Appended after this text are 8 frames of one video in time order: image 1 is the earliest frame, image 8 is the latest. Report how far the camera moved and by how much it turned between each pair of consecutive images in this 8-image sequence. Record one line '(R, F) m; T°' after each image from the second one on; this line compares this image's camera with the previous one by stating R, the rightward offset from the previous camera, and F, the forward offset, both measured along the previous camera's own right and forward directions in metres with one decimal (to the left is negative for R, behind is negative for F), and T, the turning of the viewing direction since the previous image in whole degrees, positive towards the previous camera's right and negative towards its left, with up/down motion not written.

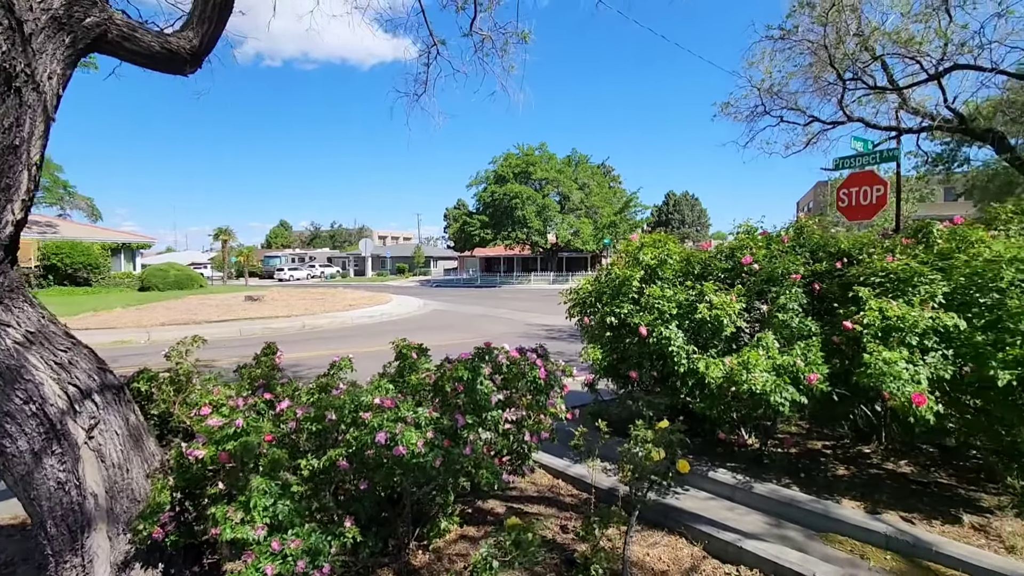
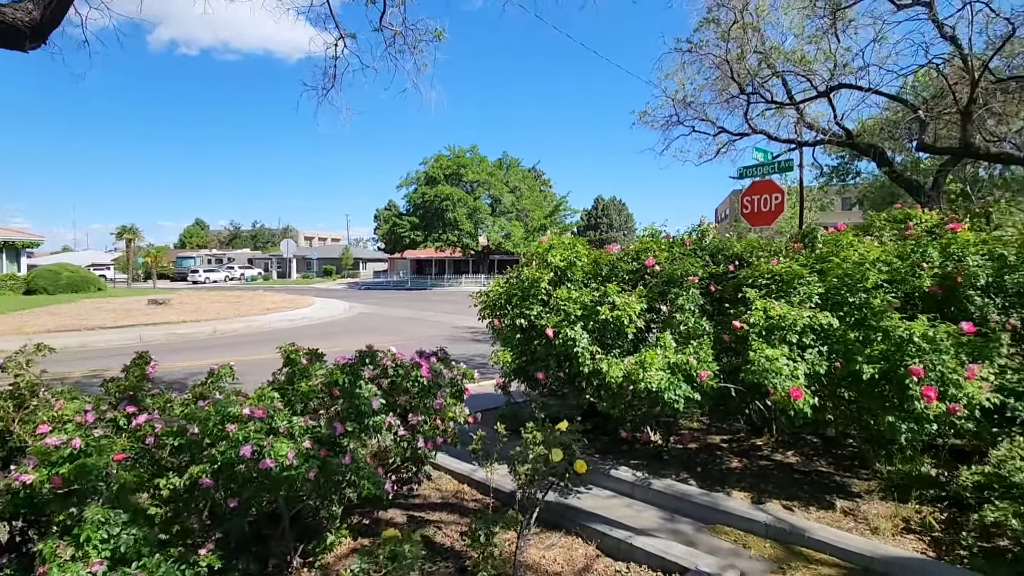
(+0.2, 0.0) m; +7°
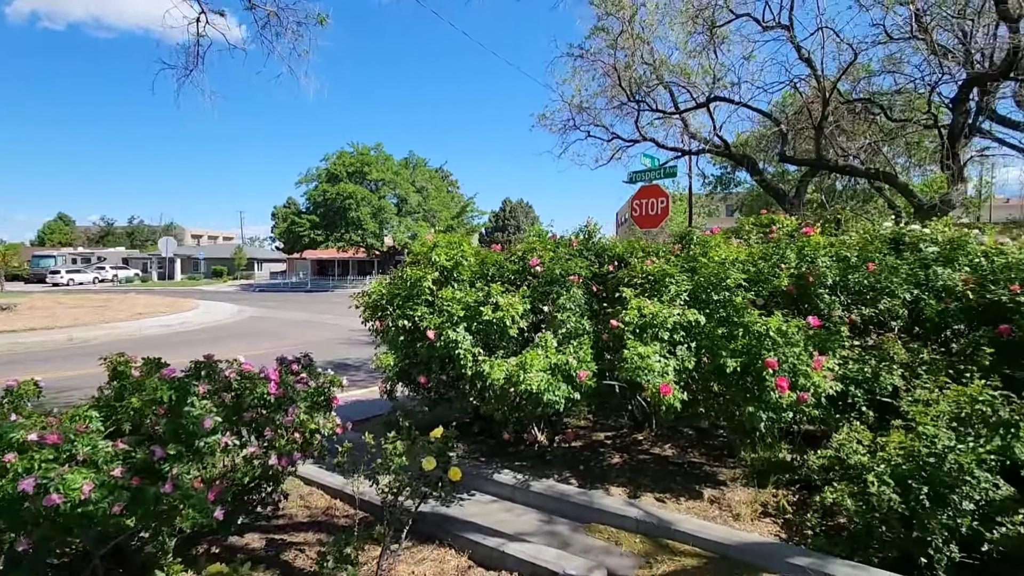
(+0.2, +0.1) m; +10°
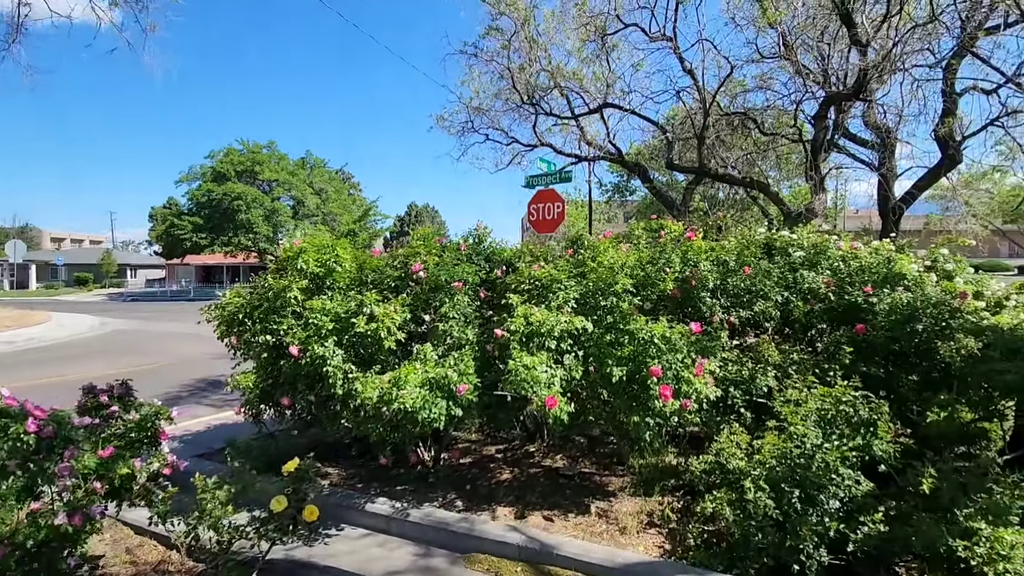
(+0.2, +0.3) m; +10°
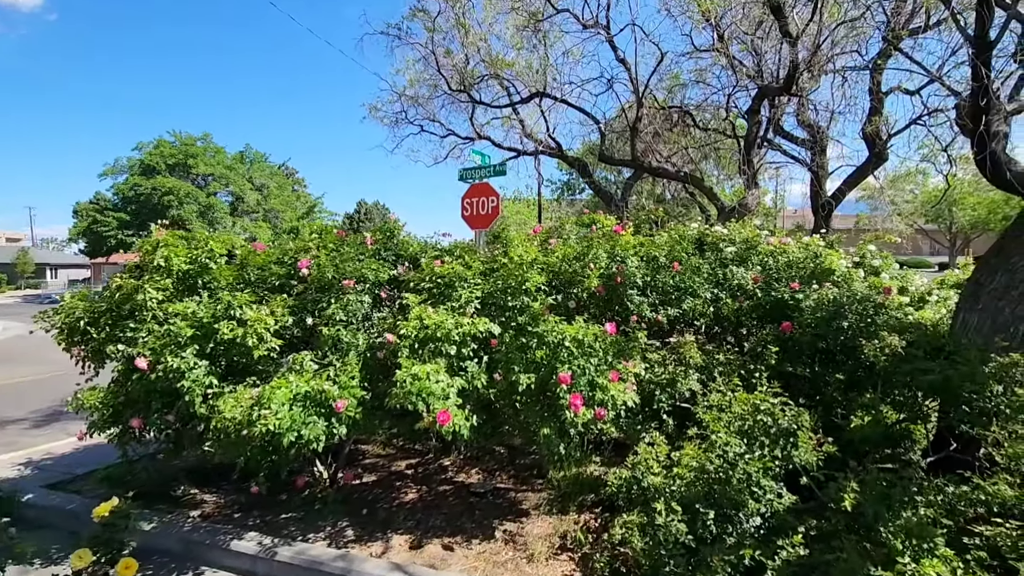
(+0.4, +0.4) m; +5°
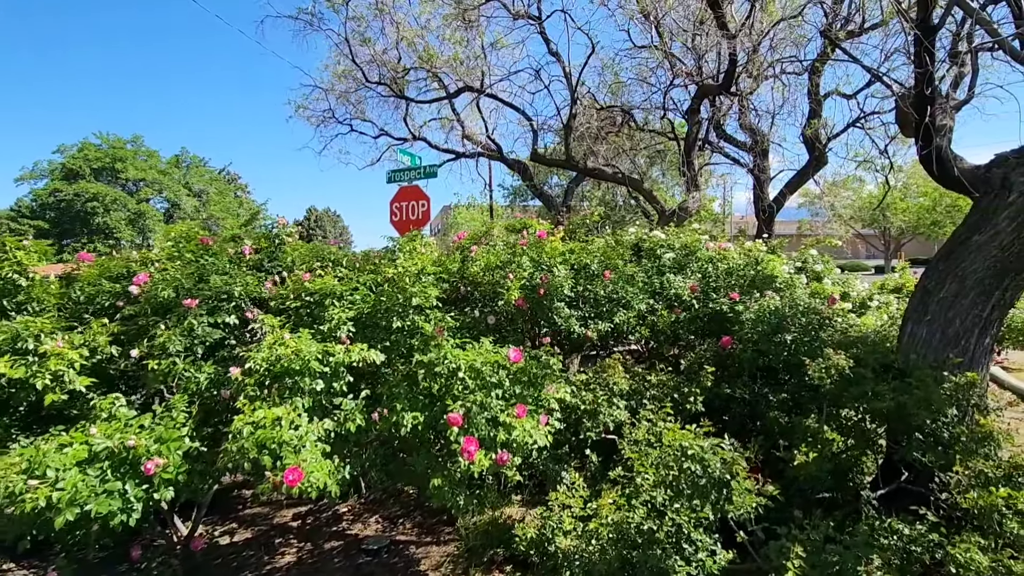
(+0.4, +0.6) m; +4°
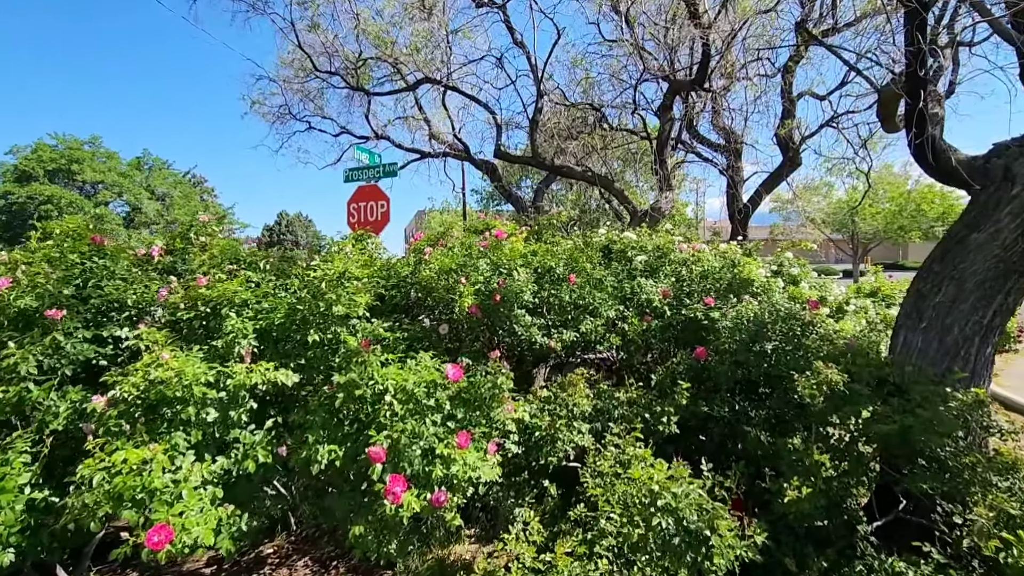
(+0.2, +0.4) m; +2°
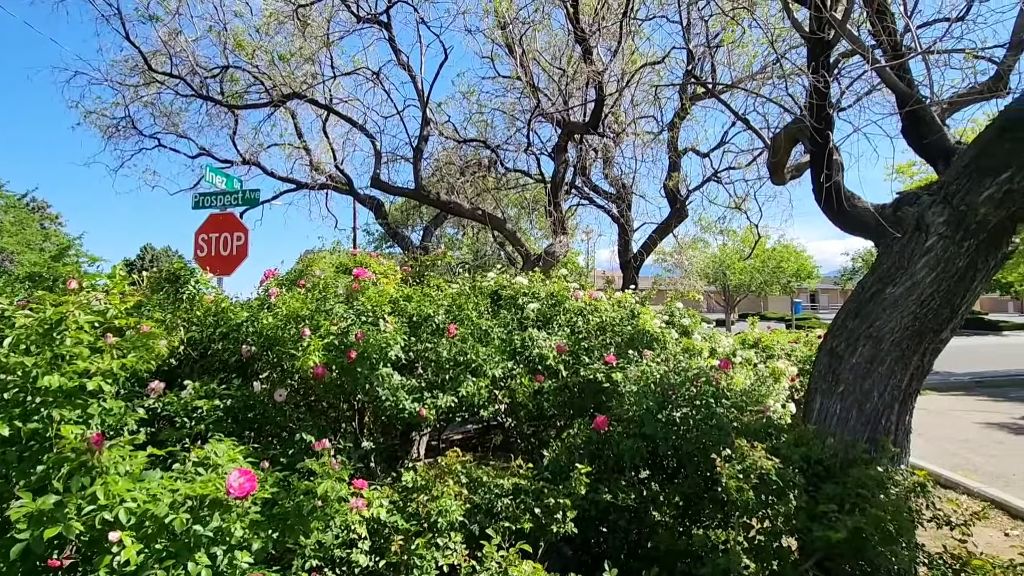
(+0.2, +0.7) m; +11°
